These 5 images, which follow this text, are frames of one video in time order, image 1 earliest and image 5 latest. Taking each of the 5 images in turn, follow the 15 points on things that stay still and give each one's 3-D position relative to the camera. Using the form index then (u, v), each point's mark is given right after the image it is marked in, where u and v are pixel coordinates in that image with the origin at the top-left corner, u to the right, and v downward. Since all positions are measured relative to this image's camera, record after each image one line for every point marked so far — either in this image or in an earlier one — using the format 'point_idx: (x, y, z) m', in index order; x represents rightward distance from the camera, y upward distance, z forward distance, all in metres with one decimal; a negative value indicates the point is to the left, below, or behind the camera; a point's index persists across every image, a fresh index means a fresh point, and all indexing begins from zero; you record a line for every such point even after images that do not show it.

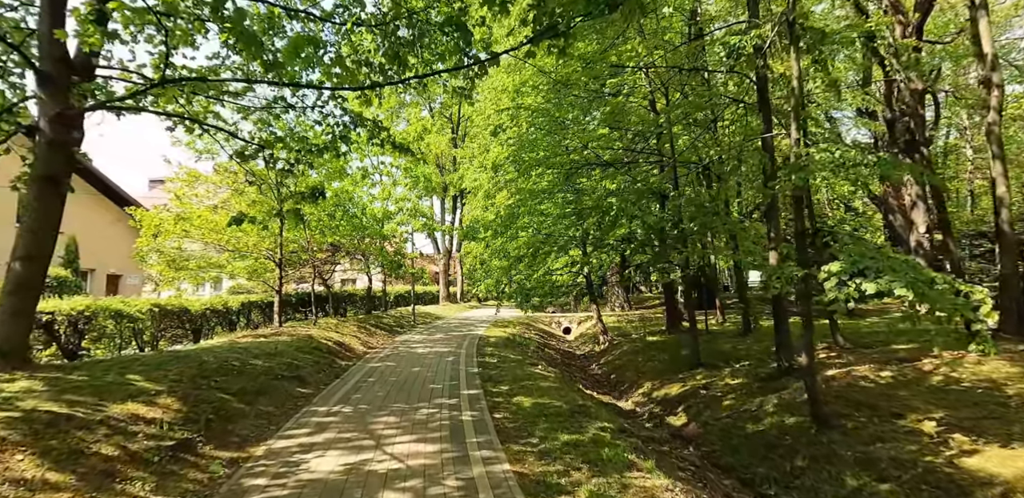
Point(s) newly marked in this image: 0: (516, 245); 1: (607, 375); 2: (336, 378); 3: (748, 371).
0: (+0.1, +0.1, +18.6) m
1: (+2.4, -3.2, +15.7) m
2: (-2.9, -2.1, +10.1) m
3: (+4.5, -2.3, +11.7) m
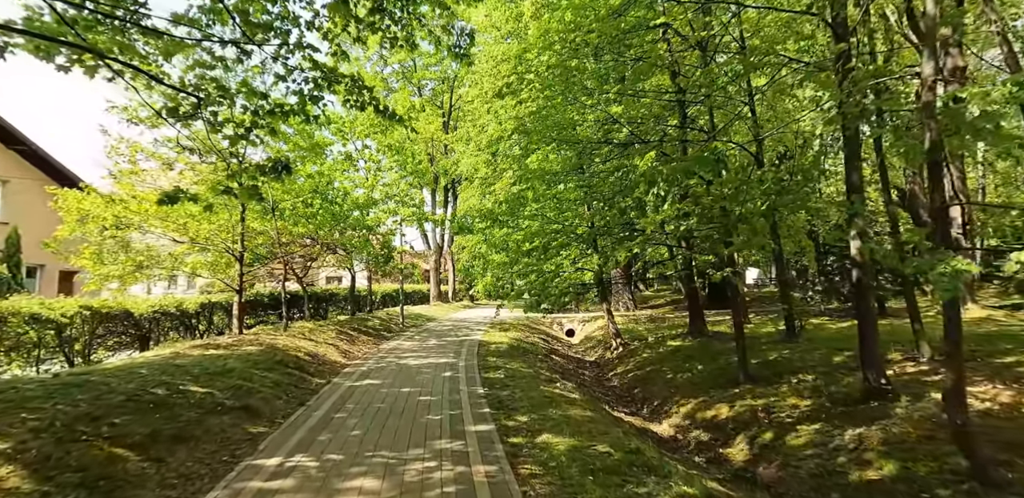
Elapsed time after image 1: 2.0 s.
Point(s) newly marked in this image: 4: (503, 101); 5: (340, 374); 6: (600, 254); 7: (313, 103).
0: (+0.2, +0.3, +16.3) m
1: (+2.5, -3.0, +13.4) m
2: (-2.6, -2.0, +7.8) m
3: (+4.6, -2.1, +9.5) m
4: (-0.3, +3.9, +17.0) m
5: (-2.9, -2.1, +10.5) m
6: (+2.0, -0.1, +14.3) m
7: (-2.8, +2.0, +8.8) m
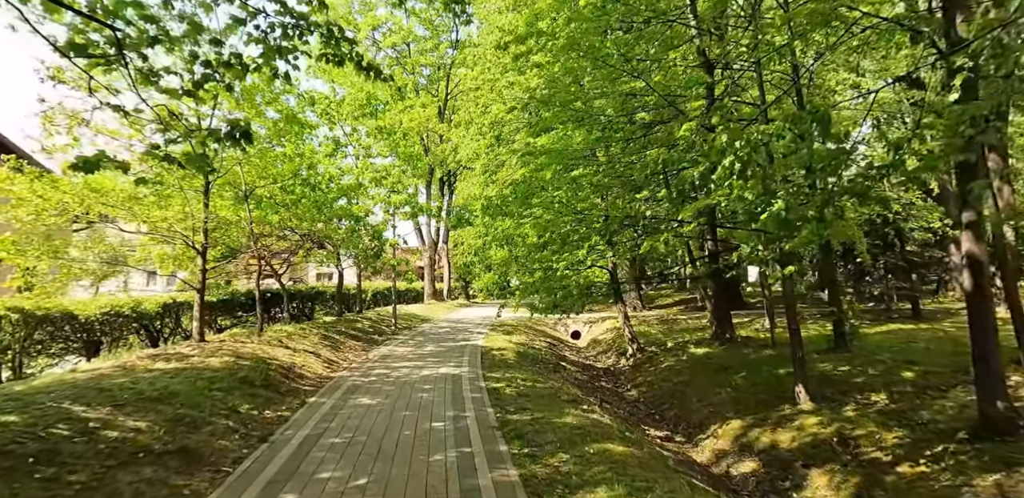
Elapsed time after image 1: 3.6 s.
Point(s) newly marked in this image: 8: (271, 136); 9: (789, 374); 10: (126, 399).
0: (+0.4, +0.4, +14.5) m
1: (+2.7, -2.9, +11.7) m
2: (-2.4, -1.9, +6.0) m
3: (+4.9, -2.1, +7.8) m
4: (-0.1, +4.1, +15.2) m
5: (-2.7, -2.0, +8.7) m
6: (+2.2, 0.0, +12.5) m
7: (-2.6, +2.2, +6.9) m
8: (-4.8, +2.3, +12.6) m
9: (+4.8, -2.2, +10.8) m
10: (-3.7, -1.4, +6.1) m
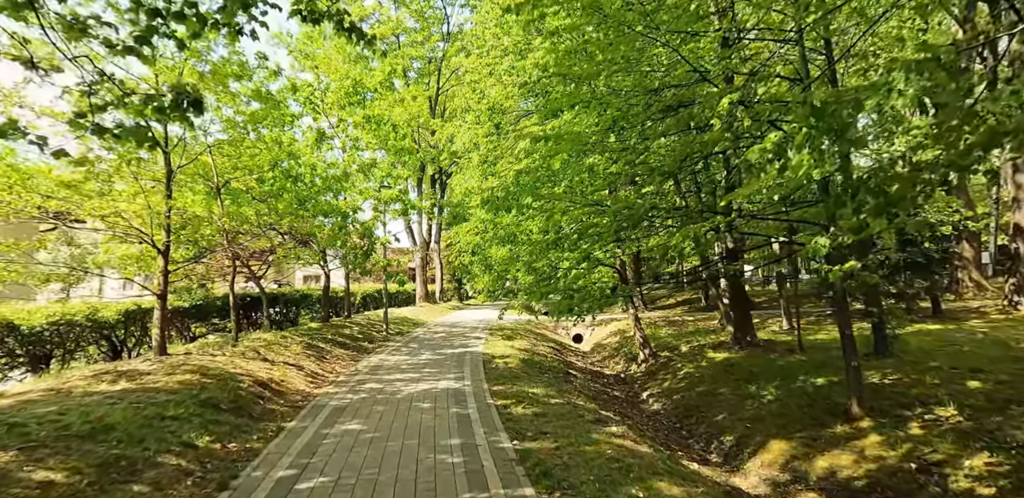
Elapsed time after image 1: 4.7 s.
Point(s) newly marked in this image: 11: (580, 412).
0: (+0.4, +0.5, +13.3) m
1: (+2.8, -2.8, +10.5) m
2: (-2.2, -1.8, +4.7) m
3: (+5.1, -2.0, +6.6) m
4: (-0.1, +4.1, +13.9) m
5: (-2.5, -1.9, +7.4) m
6: (+2.3, +0.1, +11.3) m
7: (-2.4, +2.2, +5.6) m
8: (-4.8, +2.3, +11.2) m
9: (+4.9, -2.1, +9.6) m
10: (-3.5, -1.4, +4.7) m
11: (+0.9, -2.1, +8.0) m
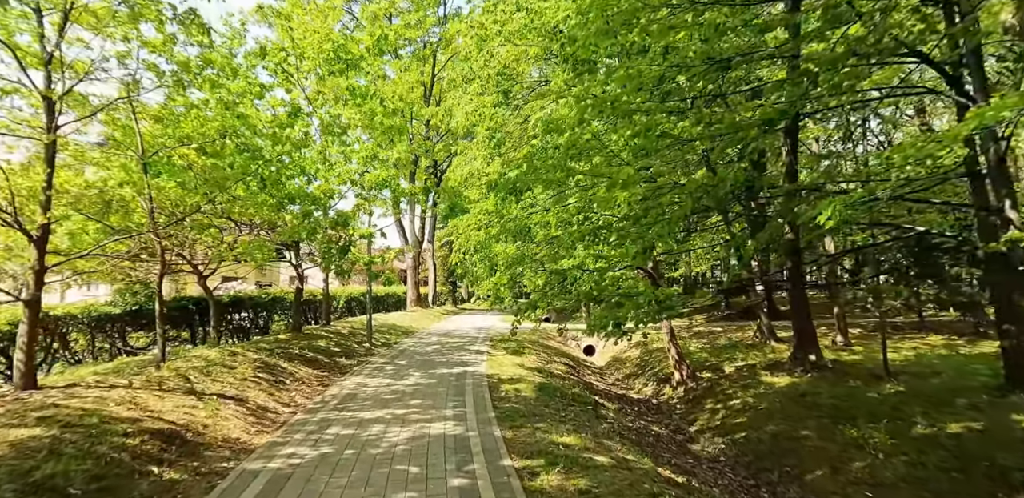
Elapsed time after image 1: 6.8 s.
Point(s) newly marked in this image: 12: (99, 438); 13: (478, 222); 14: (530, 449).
0: (+0.6, +0.6, +10.6) m
1: (+3.0, -2.8, +7.9) m
2: (-1.9, -1.7, +2.0) m
3: (+5.3, -1.9, +4.0) m
4: (+0.2, +4.2, +11.3) m
5: (-2.2, -1.8, +4.7) m
6: (+2.5, +0.1, +8.7) m
7: (-2.1, +2.3, +3.0) m
8: (-4.5, +2.4, +8.6) m
9: (+5.2, -2.0, +7.0) m
10: (-3.2, -1.3, +2.1) m
11: (+1.1, -2.0, +5.4) m
12: (-3.2, -1.5, +4.9) m
13: (-0.8, +0.6, +13.8) m
14: (+0.2, -2.0, +6.2) m
